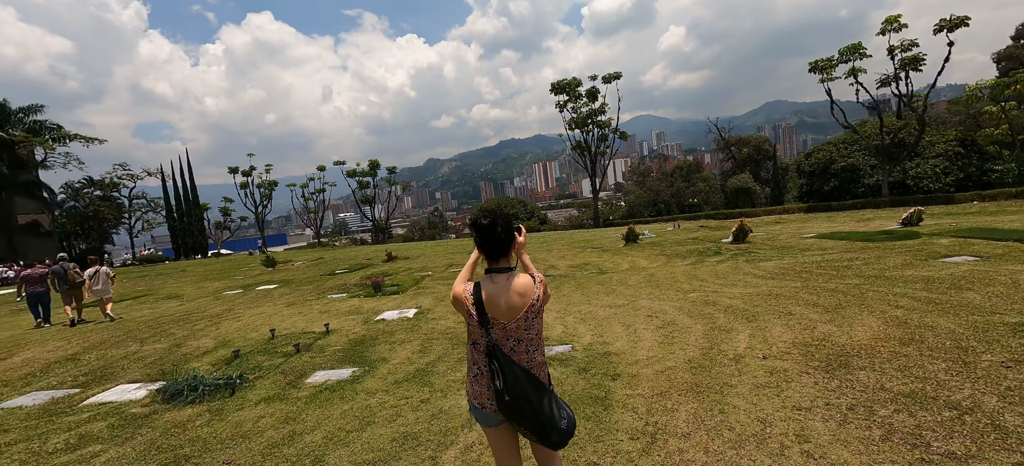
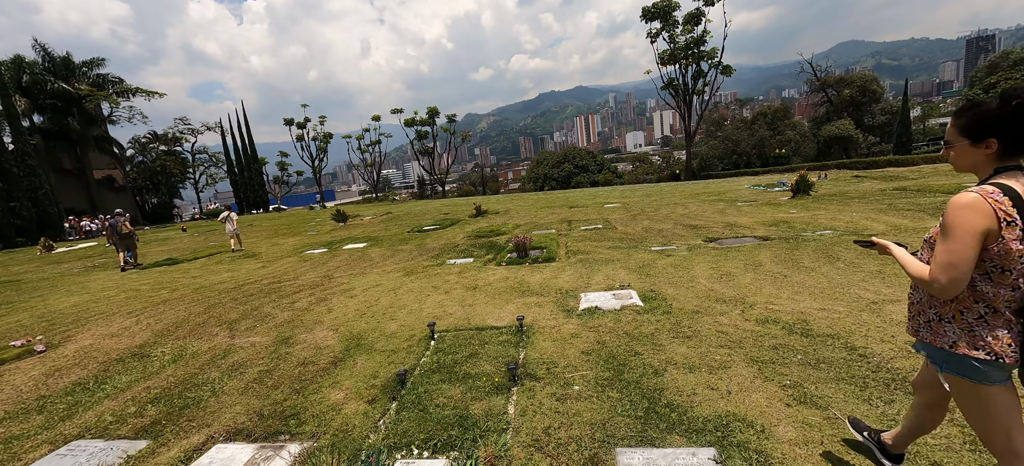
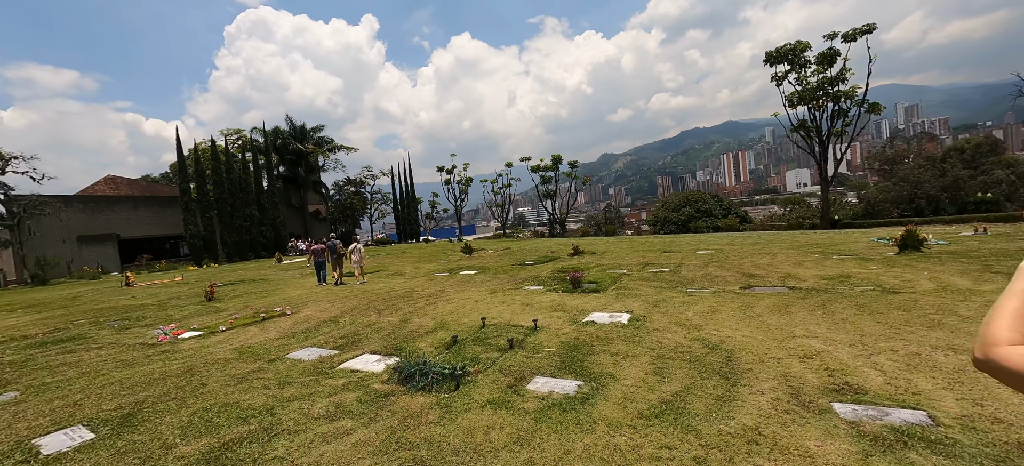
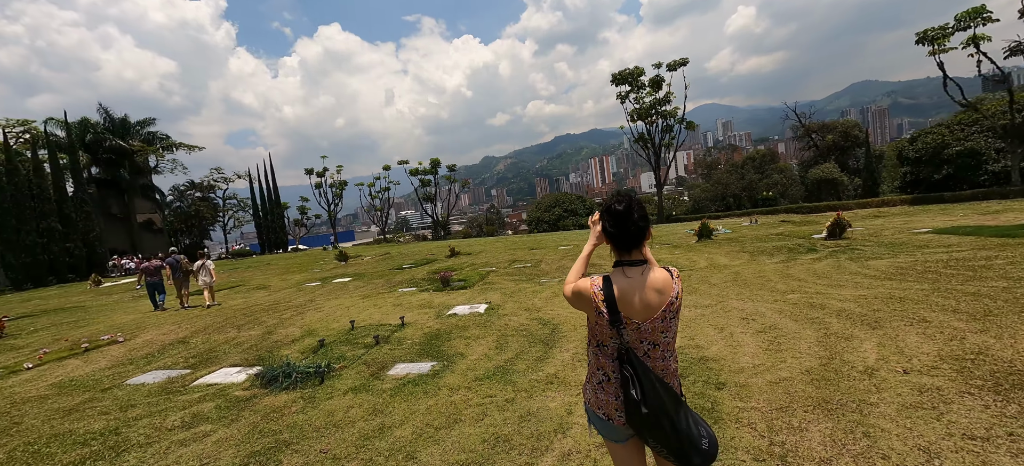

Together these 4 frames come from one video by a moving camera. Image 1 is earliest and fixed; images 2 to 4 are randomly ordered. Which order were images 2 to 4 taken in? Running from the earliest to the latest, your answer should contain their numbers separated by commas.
4, 3, 2
